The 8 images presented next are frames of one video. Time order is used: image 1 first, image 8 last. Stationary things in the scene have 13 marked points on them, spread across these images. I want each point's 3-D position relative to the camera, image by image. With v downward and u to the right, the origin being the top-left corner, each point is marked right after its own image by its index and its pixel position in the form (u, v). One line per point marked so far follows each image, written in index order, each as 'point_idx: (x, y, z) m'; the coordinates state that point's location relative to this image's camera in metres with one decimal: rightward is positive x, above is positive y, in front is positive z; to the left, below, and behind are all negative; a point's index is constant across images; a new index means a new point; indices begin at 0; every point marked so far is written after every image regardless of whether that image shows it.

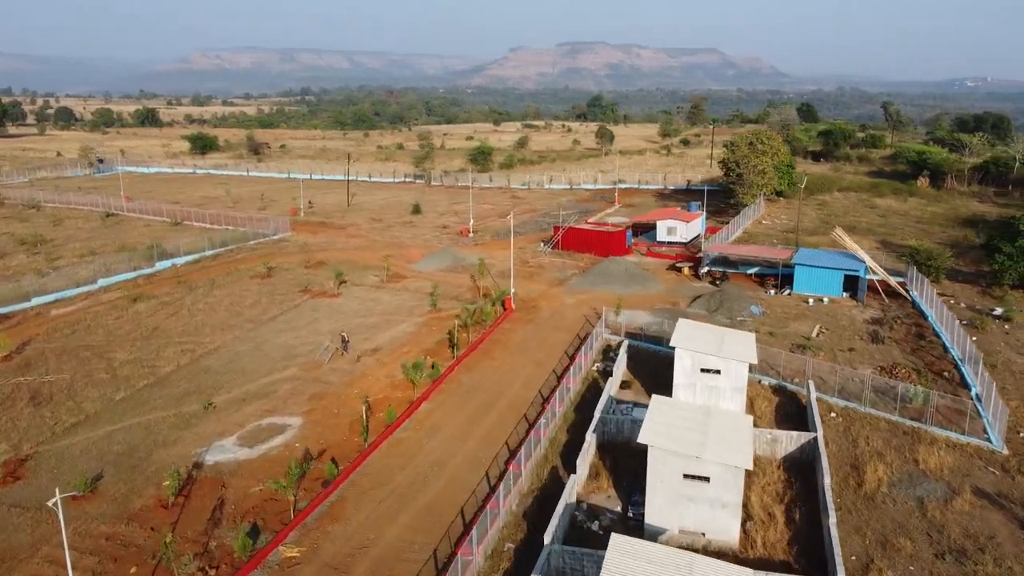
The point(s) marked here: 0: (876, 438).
0: (+8.7, -3.6, +19.3) m
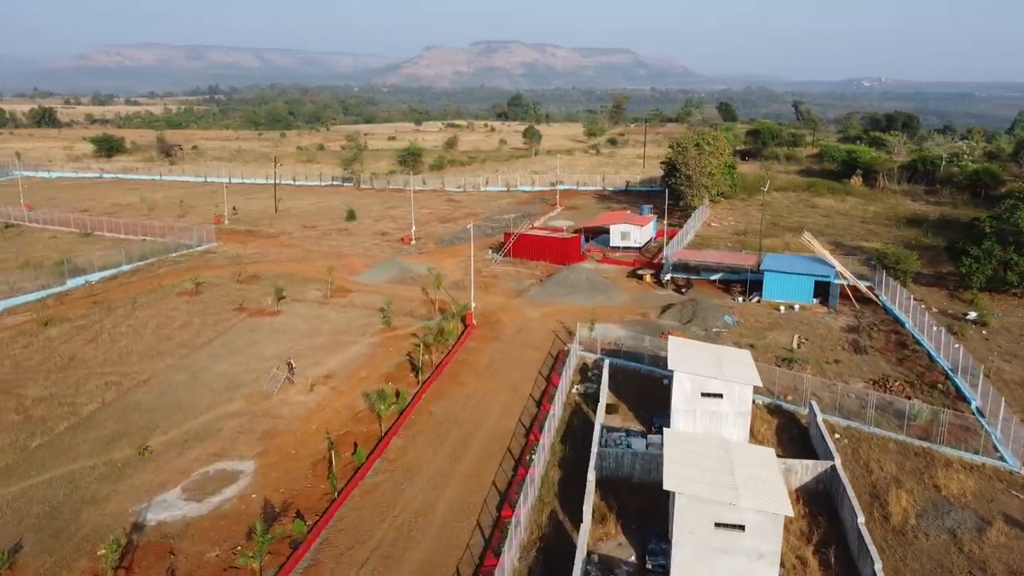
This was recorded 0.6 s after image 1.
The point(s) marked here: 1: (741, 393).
0: (+8.5, -3.9, +18.2) m
1: (+5.2, -2.4, +18.5) m
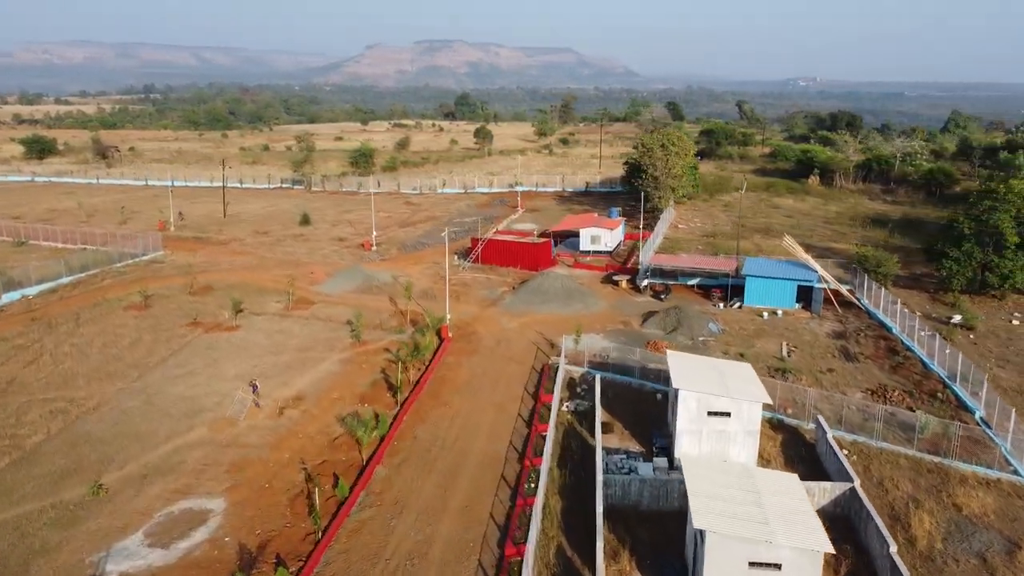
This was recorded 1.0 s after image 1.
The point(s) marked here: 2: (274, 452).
0: (+8.4, -4.1, +17.4) m
1: (+5.1, -2.6, +17.5) m
2: (-5.8, -4.0, +19.7) m
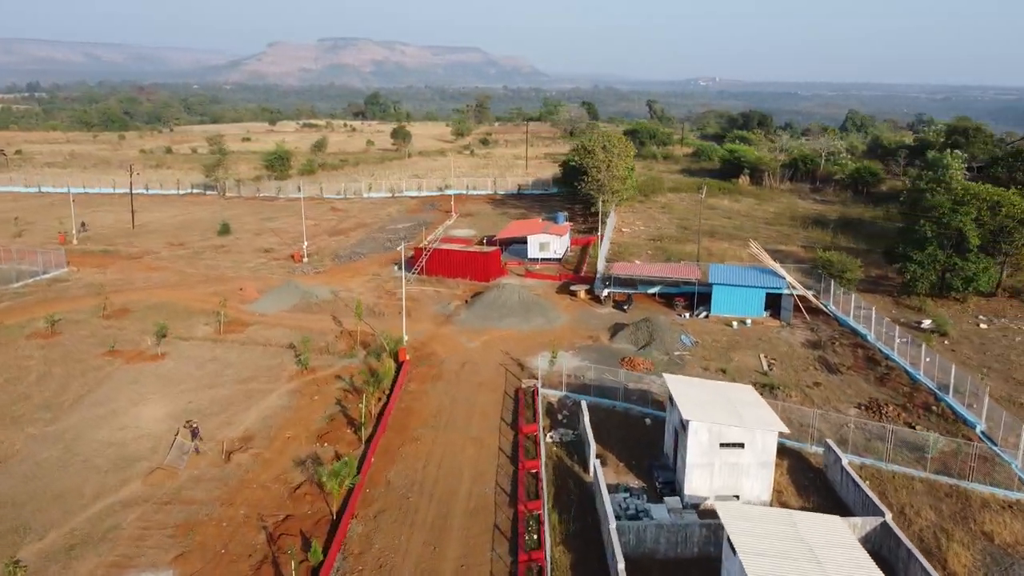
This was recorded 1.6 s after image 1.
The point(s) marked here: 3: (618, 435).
0: (+8.3, -4.4, +16.3) m
1: (+5.0, -3.0, +16.1) m
2: (-6.0, -4.7, +17.1) m
3: (+2.6, -3.6, +19.6) m
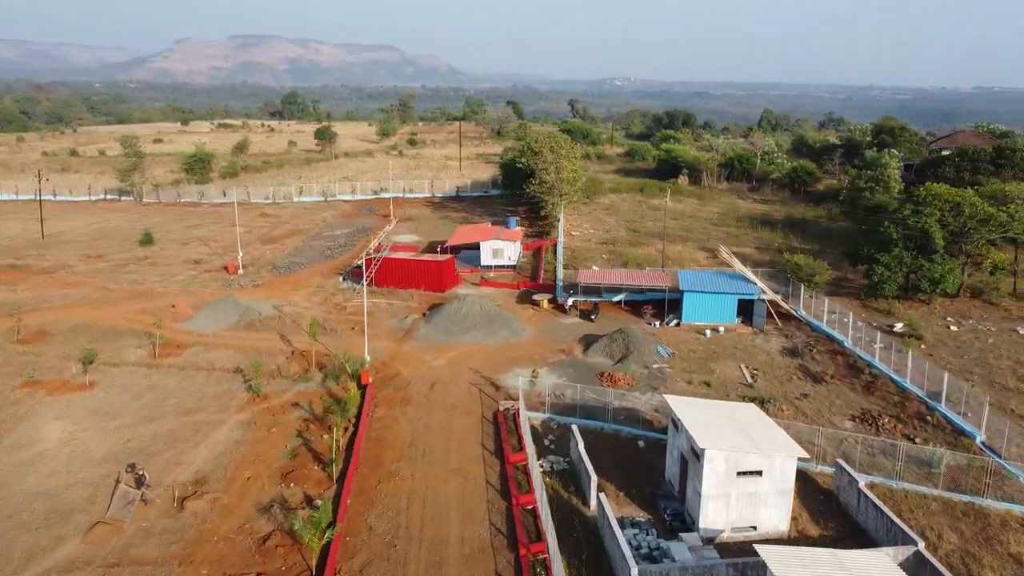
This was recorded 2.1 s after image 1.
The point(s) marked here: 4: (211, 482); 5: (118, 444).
0: (+8.3, -4.6, +15.6) m
1: (+5.0, -3.3, +15.0) m
2: (-6.0, -5.2, +15.0) m
3: (+2.3, -3.9, +18.2) m
4: (-6.7, -4.3, +17.9) m
5: (-9.6, -3.8, +19.8) m
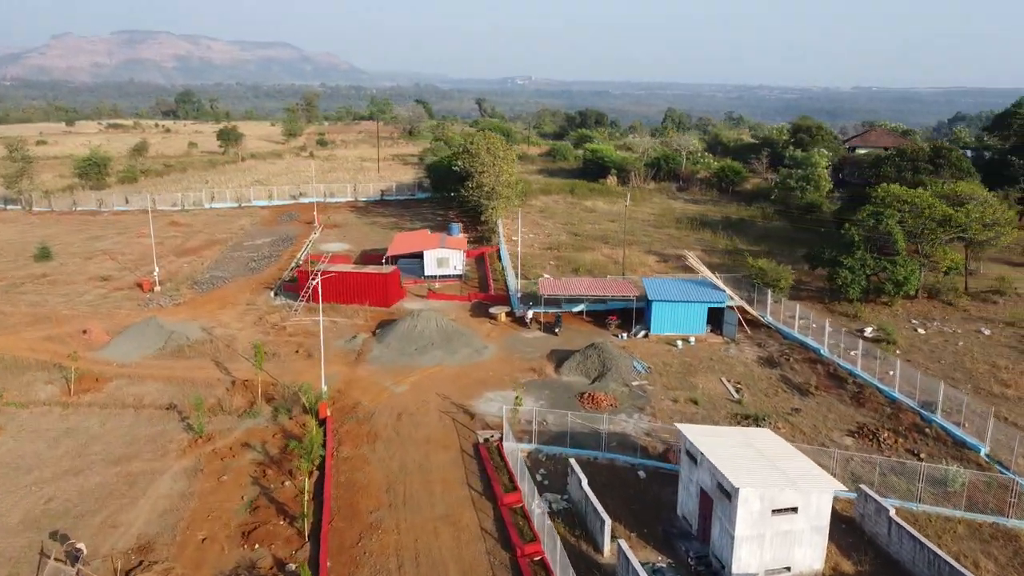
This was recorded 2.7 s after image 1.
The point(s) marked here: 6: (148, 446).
0: (+8.5, -4.9, +14.7) m
1: (+5.2, -3.6, +13.8) m
2: (-5.7, -5.8, +12.4) m
3: (+2.1, -4.3, +16.6) m
4: (-6.7, -4.9, +15.3) m
5: (-9.8, -4.5, +16.8) m
6: (-8.7, -3.7, +19.3) m
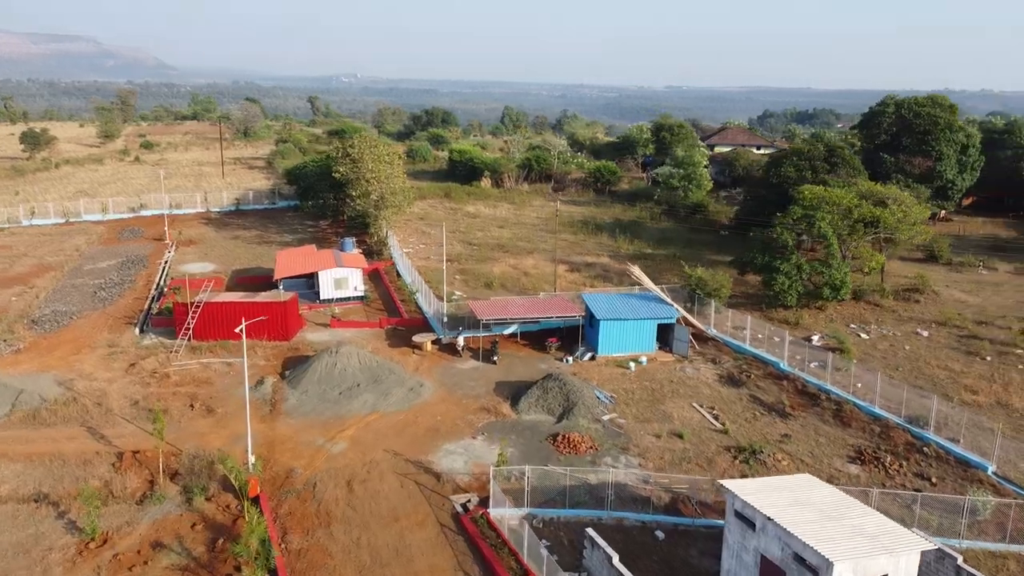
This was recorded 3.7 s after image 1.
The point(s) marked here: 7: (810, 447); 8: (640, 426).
0: (+8.9, -5.2, +13.5) m
1: (+5.8, -4.1, +11.9) m
2: (-4.5, -6.7, +8.4) m
3: (+2.3, -4.9, +14.1) m
4: (-6.1, -5.9, +11.0) m
5: (-9.5, -5.7, +11.9) m
6: (-8.9, -4.8, +14.5) m
7: (+6.7, -3.6, +18.6) m
8: (+3.0, -3.3, +19.5) m
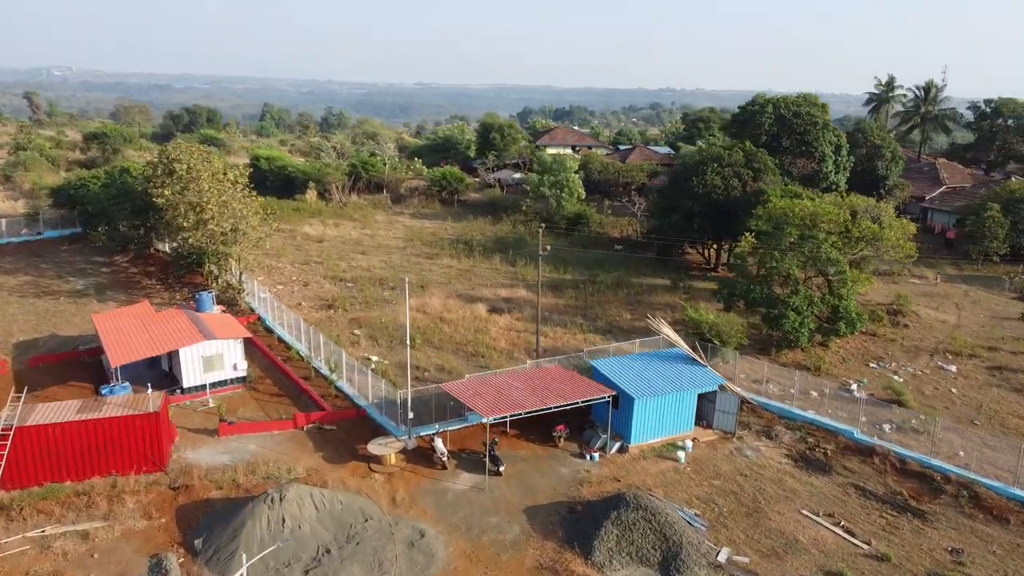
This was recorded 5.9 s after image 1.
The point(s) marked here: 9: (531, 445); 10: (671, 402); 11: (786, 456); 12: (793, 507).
0: (+11.8, -6.1, +9.7) m
1: (+9.3, -5.2, +7.3) m
2: (+0.6, -8.5, +1.0) m
3: (+5.3, -6.3, +8.4) m
4: (-1.7, -7.8, +3.1) m
5: (-5.2, -7.8, +2.9) m
6: (-5.4, -7.0, +5.6) m
7: (+8.2, -4.7, +13.9) m
8: (+4.4, -4.7, +13.7) m
9: (+0.4, -3.4, +17.8) m
10: (+3.5, -2.5, +18.0) m
11: (+5.9, -3.6, +17.7) m
12: (+5.3, -4.2, +15.6) m
